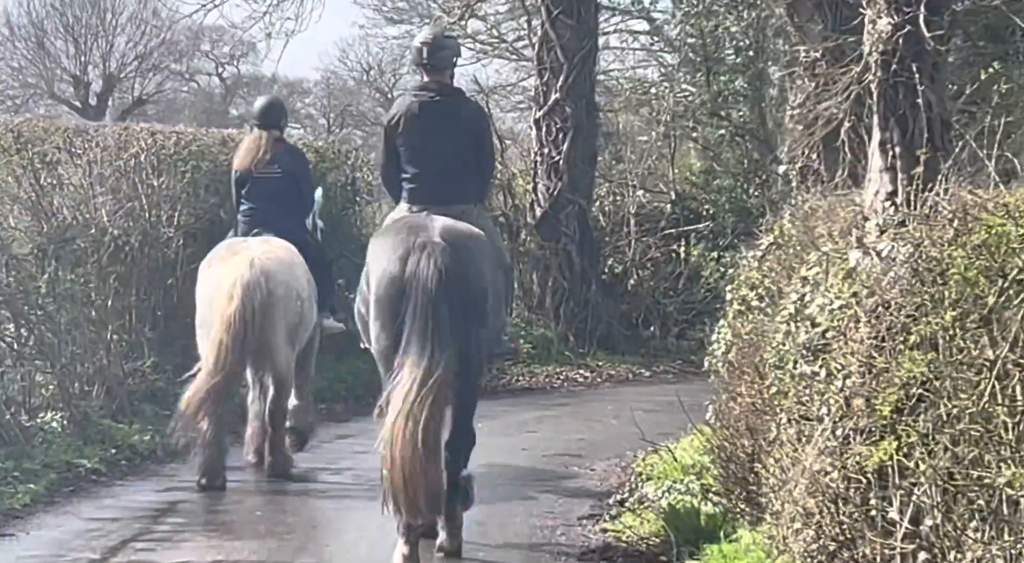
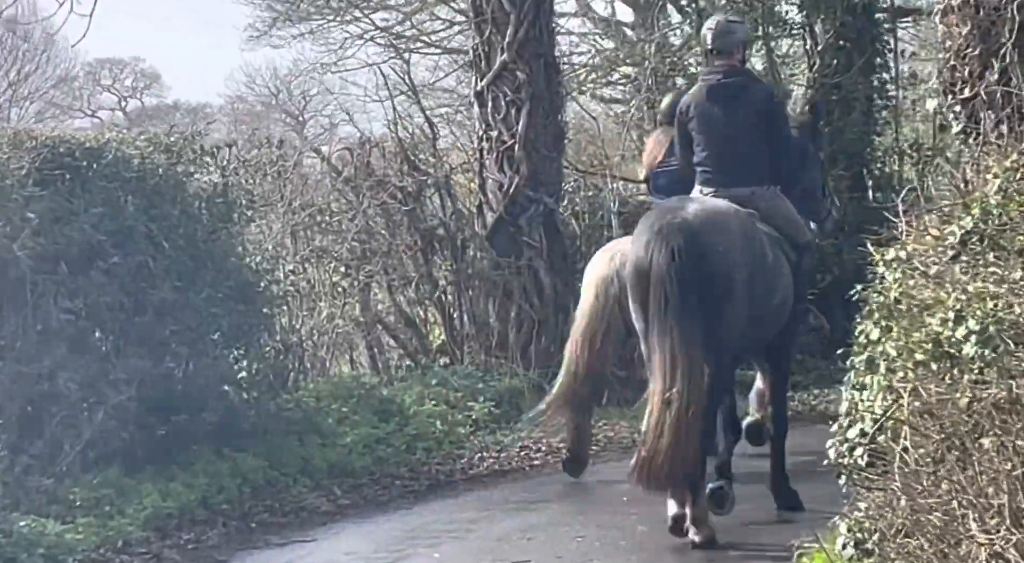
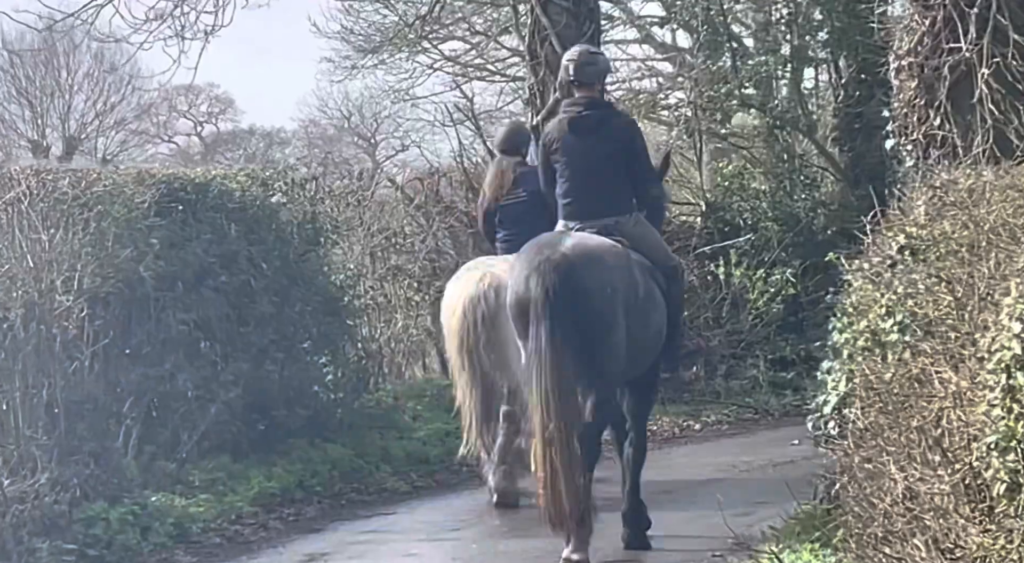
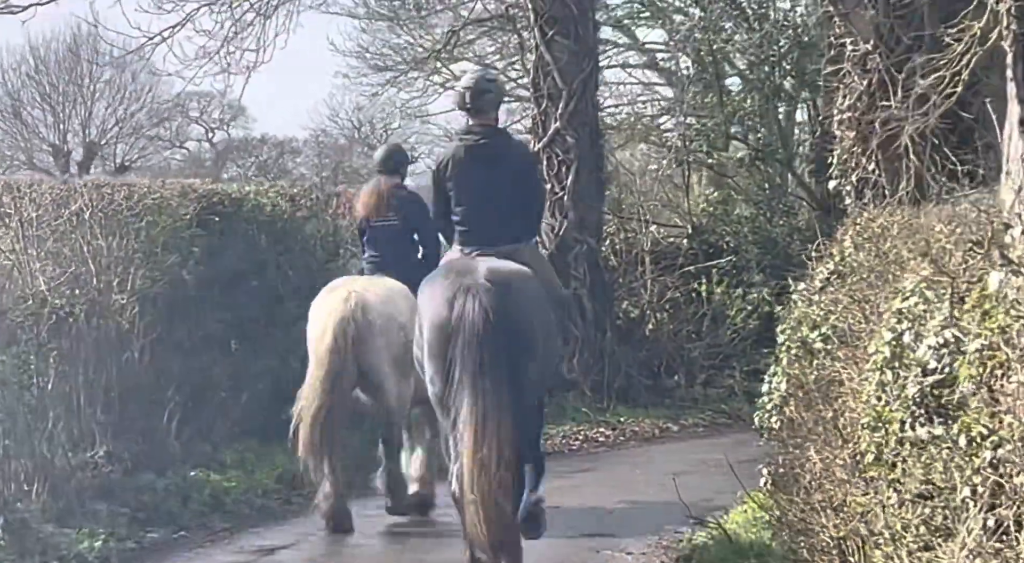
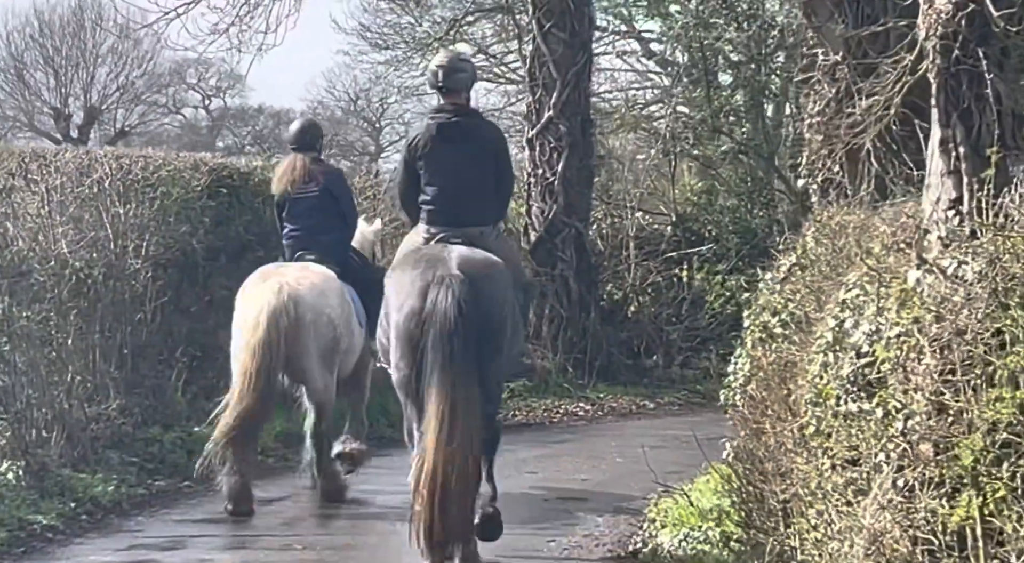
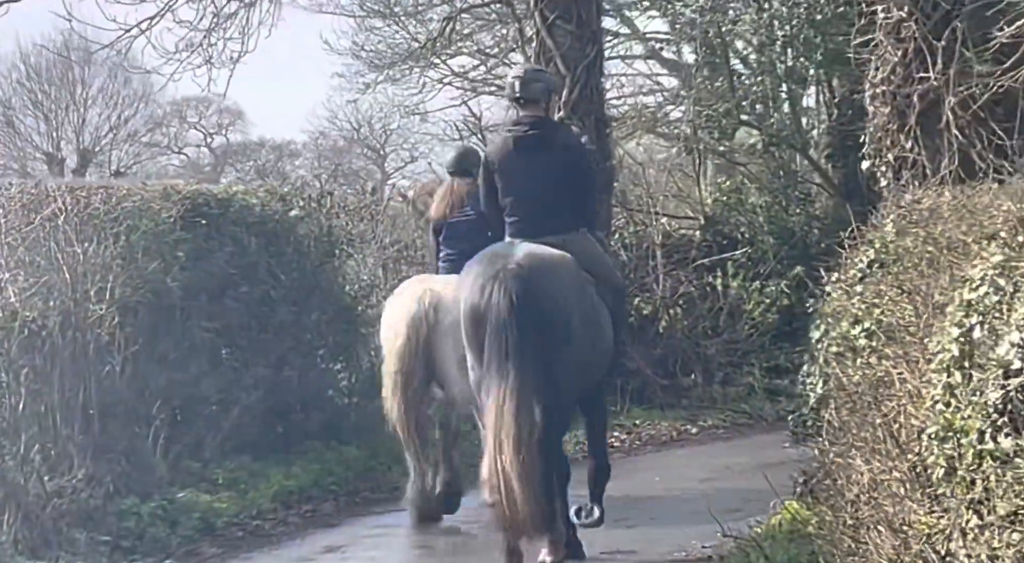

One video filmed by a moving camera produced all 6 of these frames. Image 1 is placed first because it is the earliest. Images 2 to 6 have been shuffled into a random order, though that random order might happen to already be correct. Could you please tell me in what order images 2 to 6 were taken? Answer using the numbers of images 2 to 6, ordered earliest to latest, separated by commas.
5, 4, 6, 3, 2
